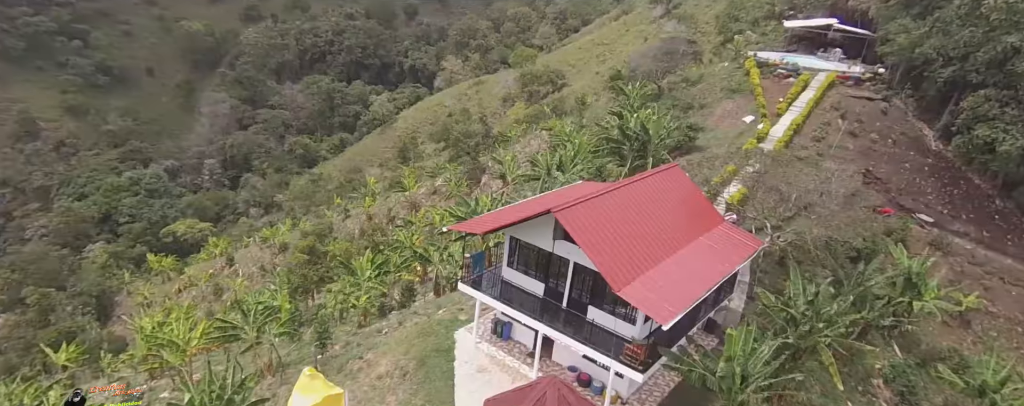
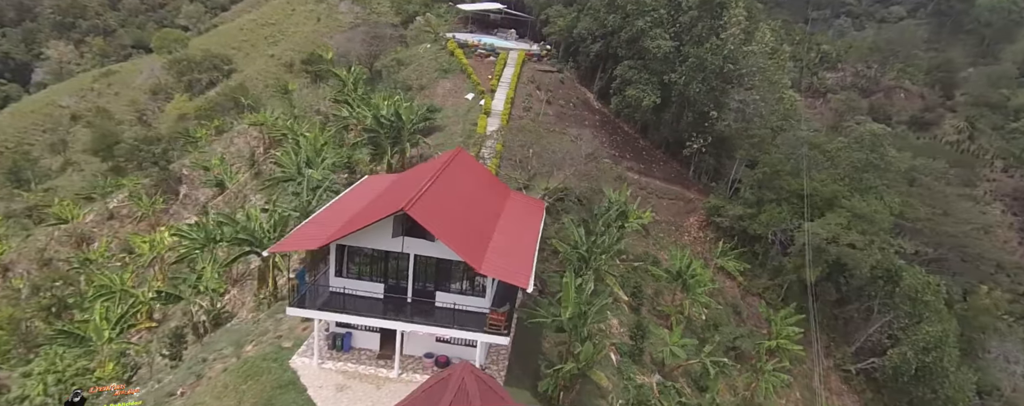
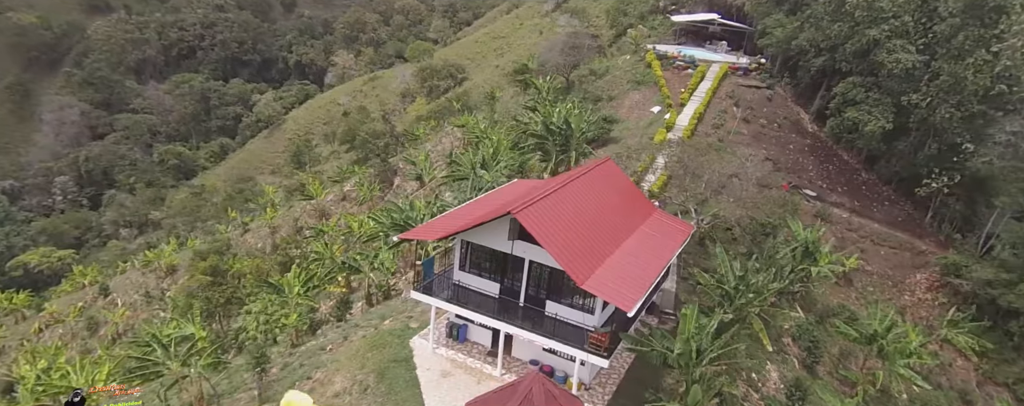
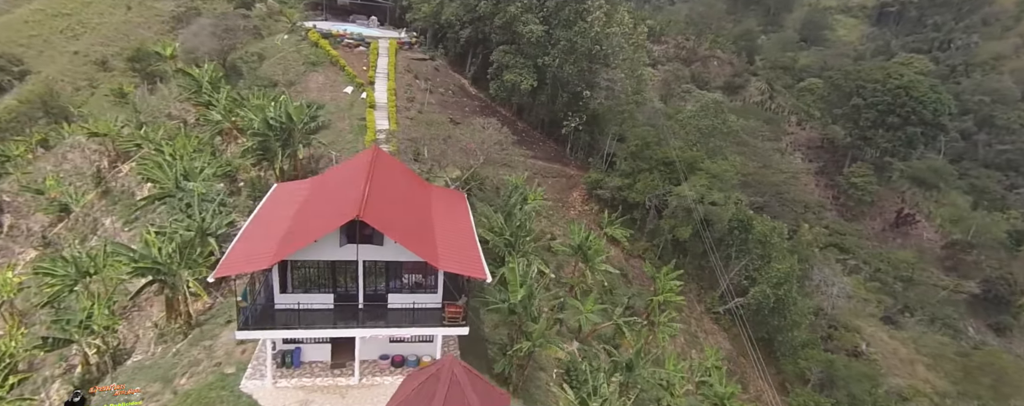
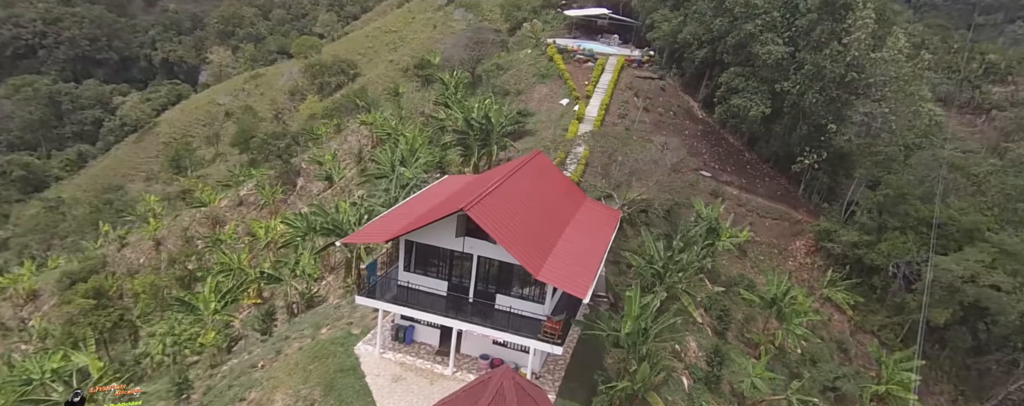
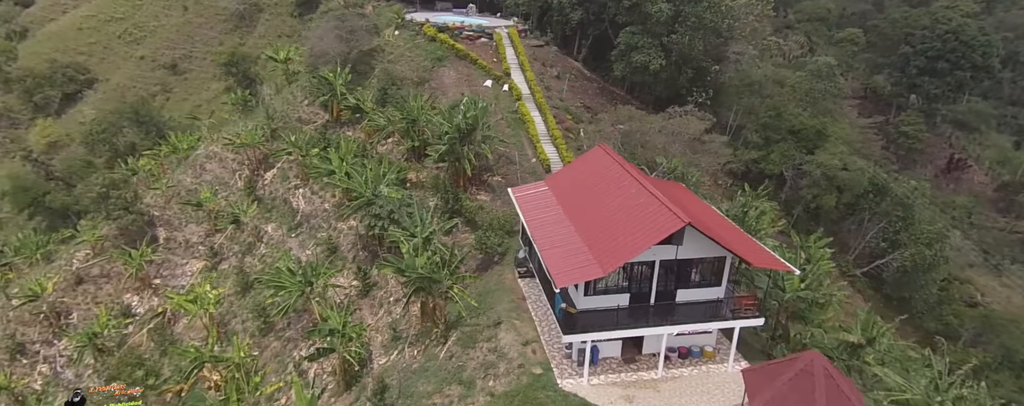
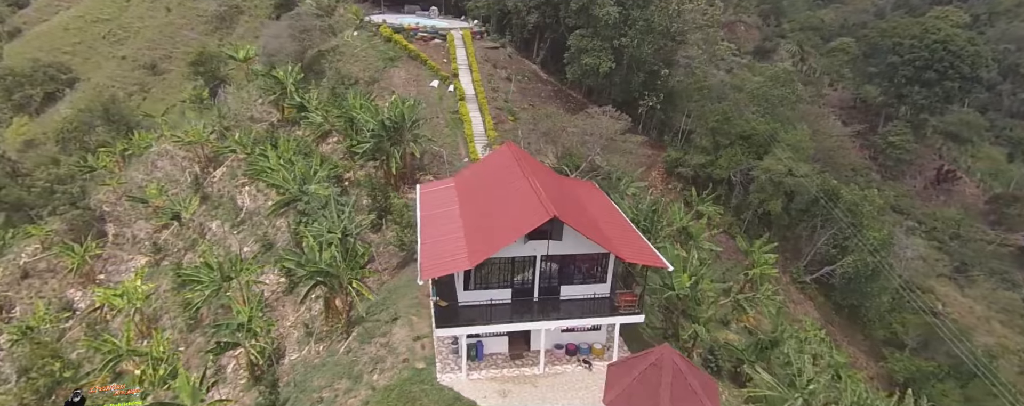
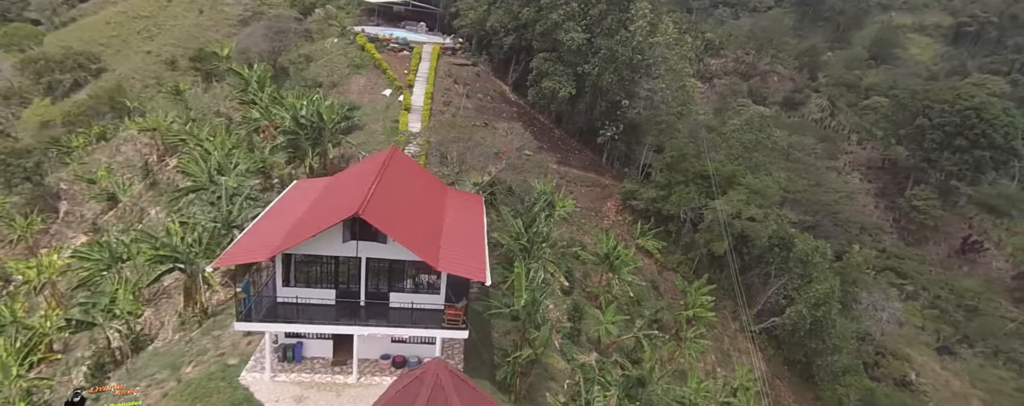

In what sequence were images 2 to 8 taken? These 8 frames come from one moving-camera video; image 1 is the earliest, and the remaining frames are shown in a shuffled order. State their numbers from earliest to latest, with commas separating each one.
3, 5, 2, 8, 4, 7, 6
